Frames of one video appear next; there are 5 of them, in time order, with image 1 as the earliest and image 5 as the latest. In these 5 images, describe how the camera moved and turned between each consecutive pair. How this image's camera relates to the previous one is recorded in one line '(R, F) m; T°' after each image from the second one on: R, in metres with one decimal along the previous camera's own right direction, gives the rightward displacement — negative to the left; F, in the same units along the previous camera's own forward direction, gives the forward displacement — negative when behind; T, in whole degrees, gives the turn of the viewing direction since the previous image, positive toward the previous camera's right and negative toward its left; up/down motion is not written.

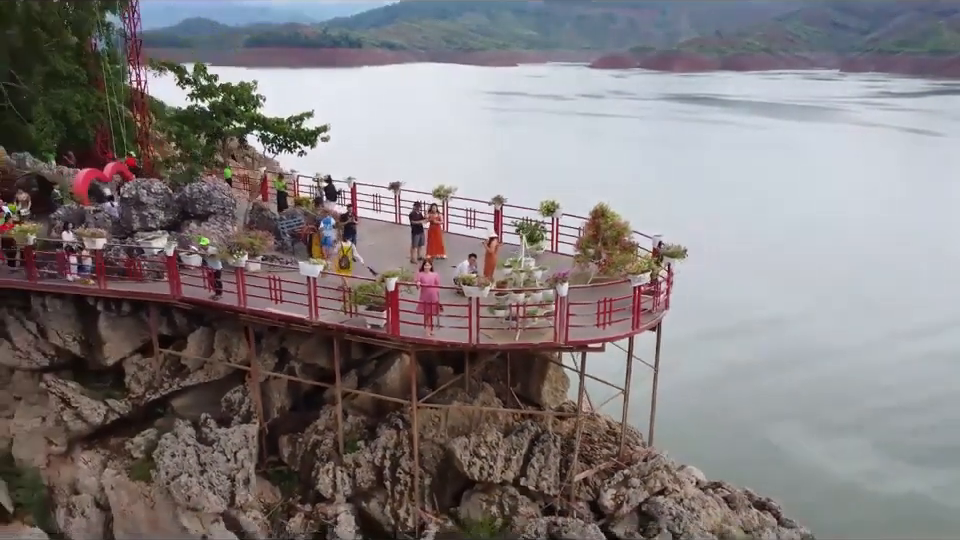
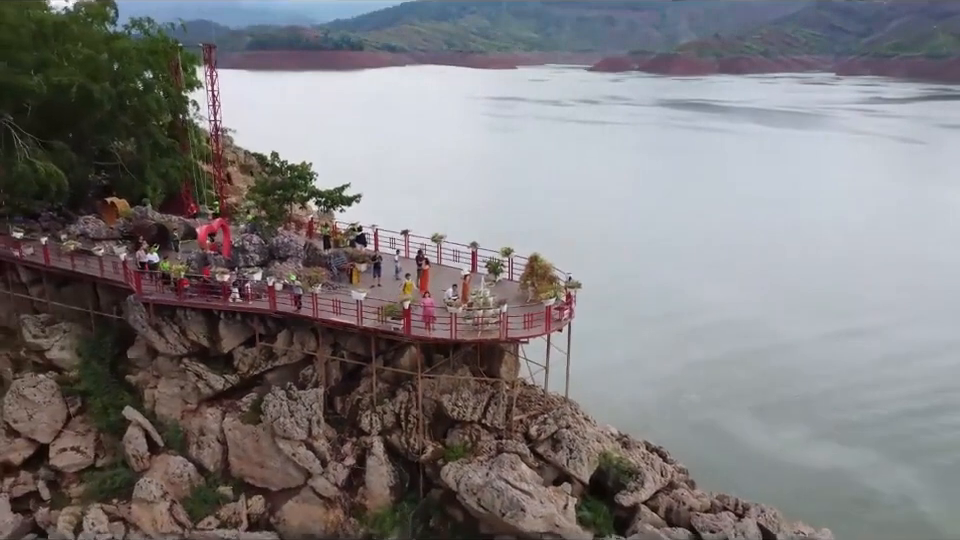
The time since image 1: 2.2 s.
(+0.3, -5.2) m; 0°
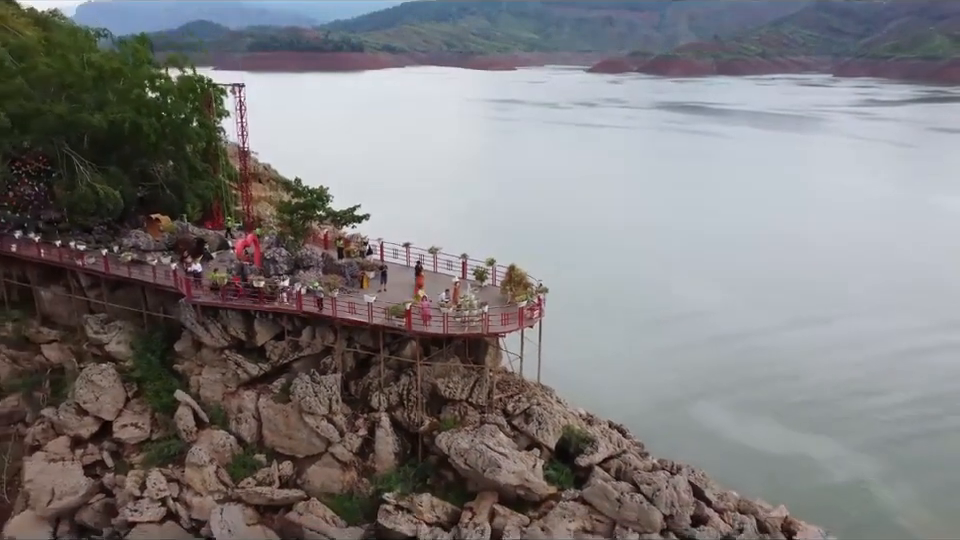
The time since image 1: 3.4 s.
(+0.2, -3.1) m; 0°
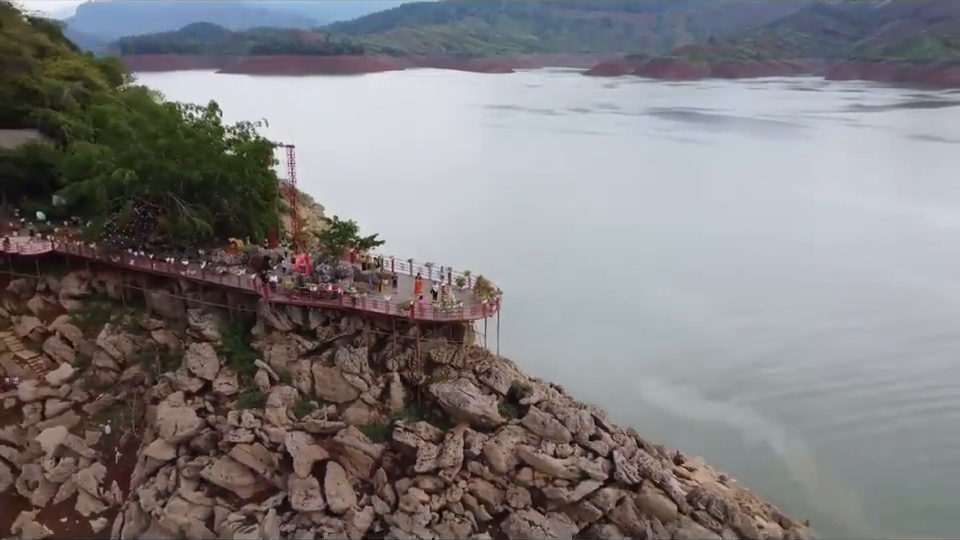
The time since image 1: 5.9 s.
(+0.7, -8.7) m; 0°
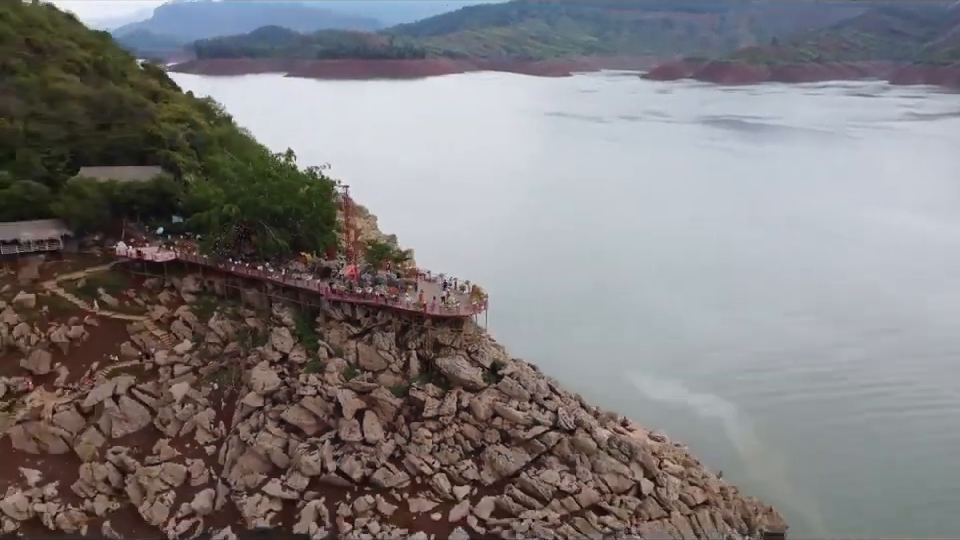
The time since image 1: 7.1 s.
(+2.9, -10.8) m; -4°
